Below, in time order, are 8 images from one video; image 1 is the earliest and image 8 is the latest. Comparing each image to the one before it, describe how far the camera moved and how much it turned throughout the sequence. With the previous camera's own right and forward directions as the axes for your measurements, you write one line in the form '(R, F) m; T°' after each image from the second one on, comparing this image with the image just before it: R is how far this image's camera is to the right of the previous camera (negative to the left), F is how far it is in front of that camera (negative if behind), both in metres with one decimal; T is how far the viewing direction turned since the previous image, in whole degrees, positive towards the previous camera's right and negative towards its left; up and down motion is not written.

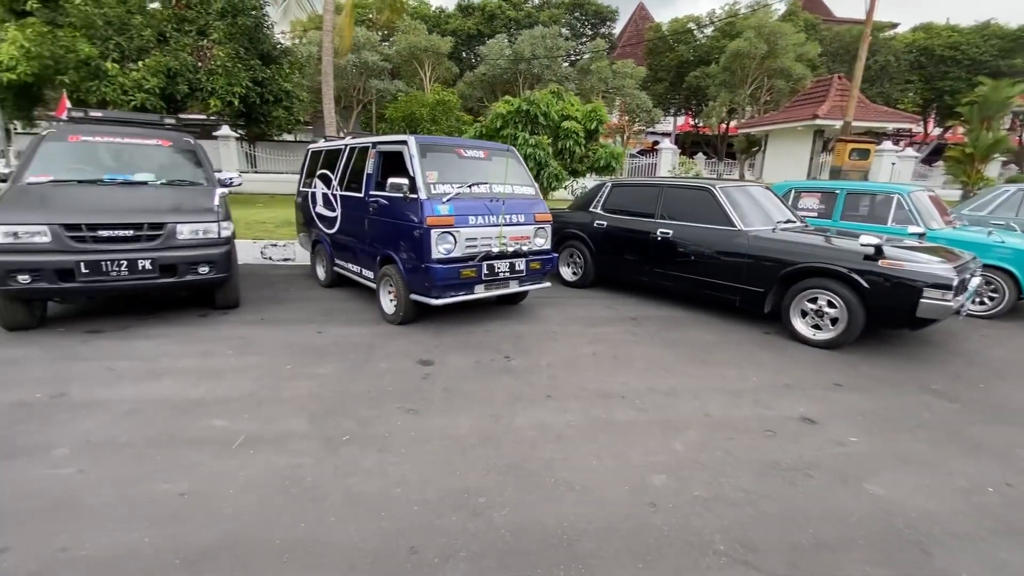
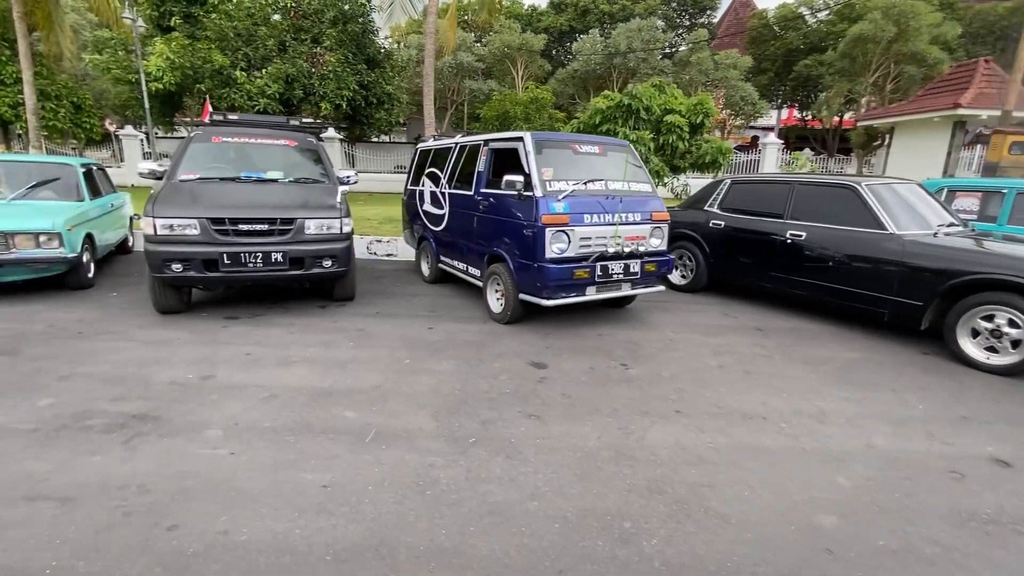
(-0.4, +0.2) m; -9°
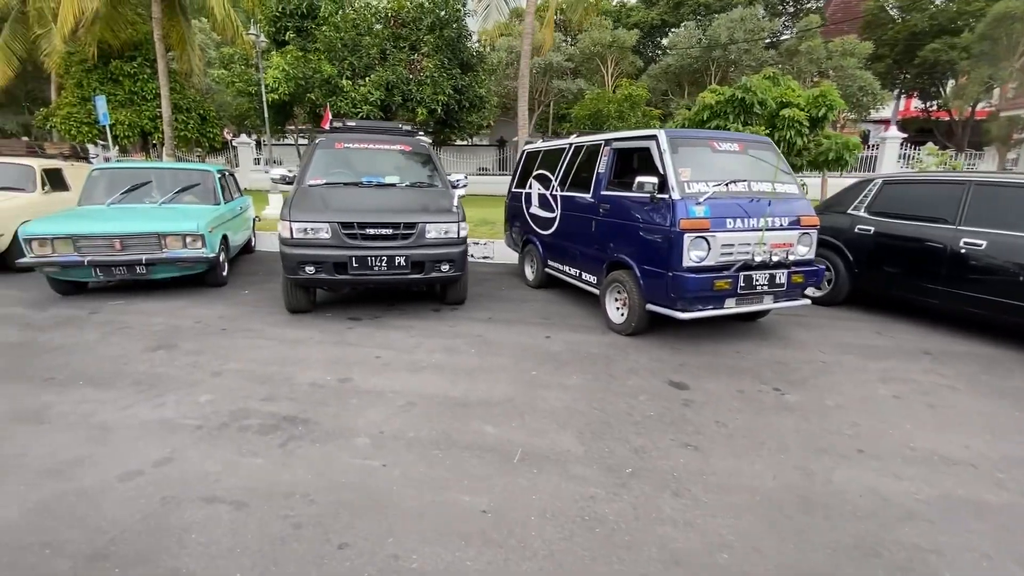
(-0.6, +0.2) m; -8°
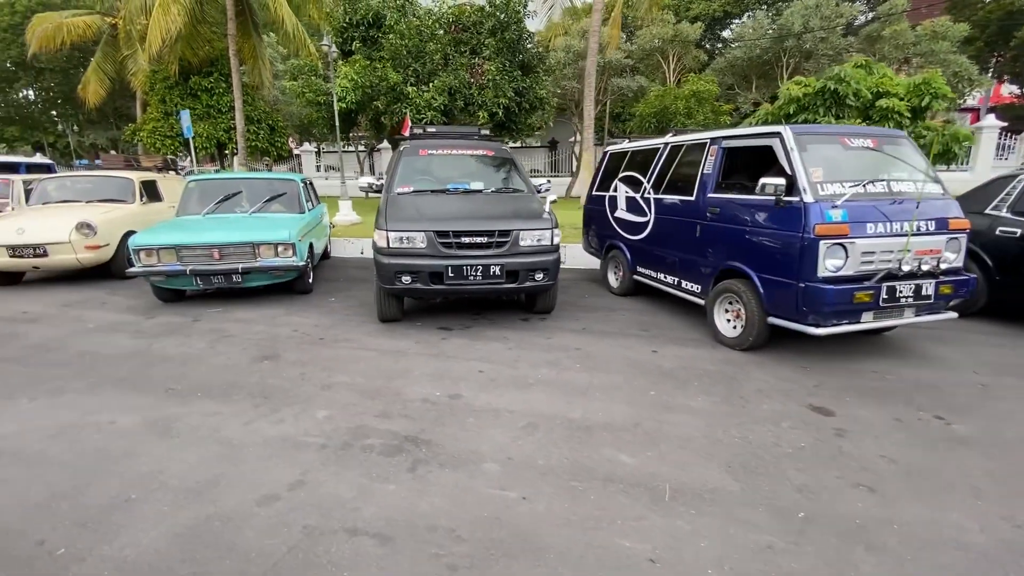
(-0.6, +0.2) m; -5°
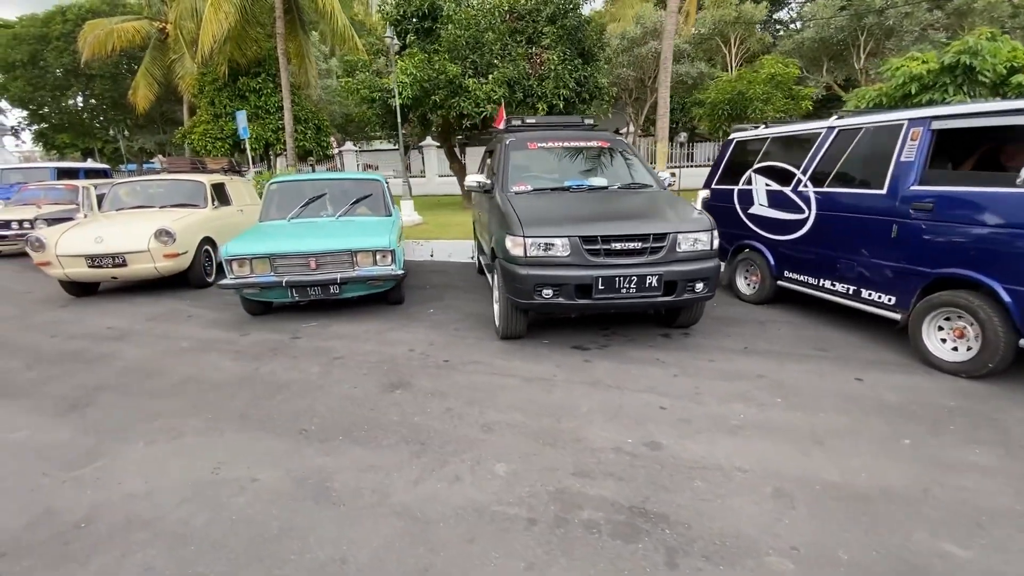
(-1.2, +0.7) m; -3°
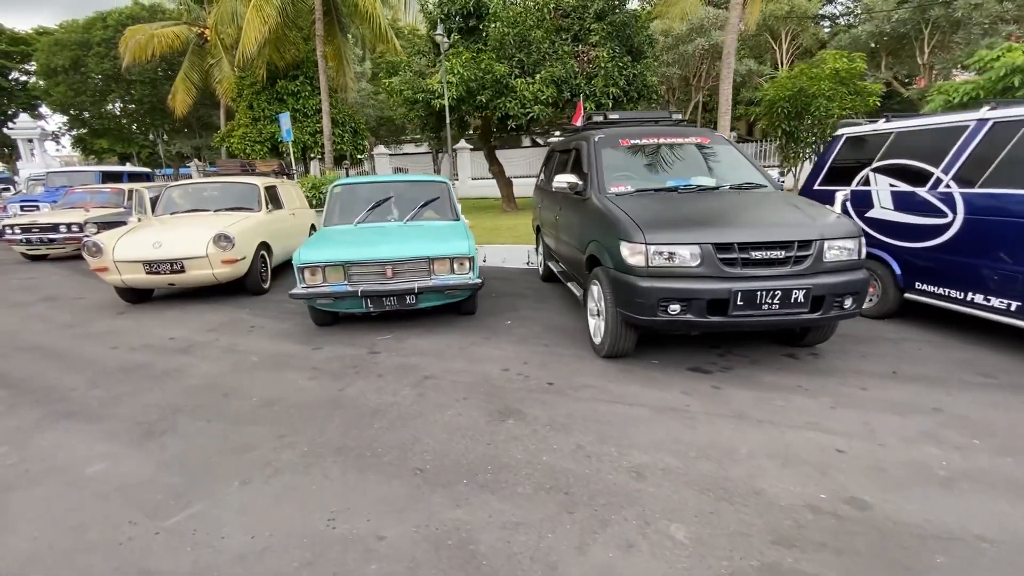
(-0.8, +0.5) m; -2°
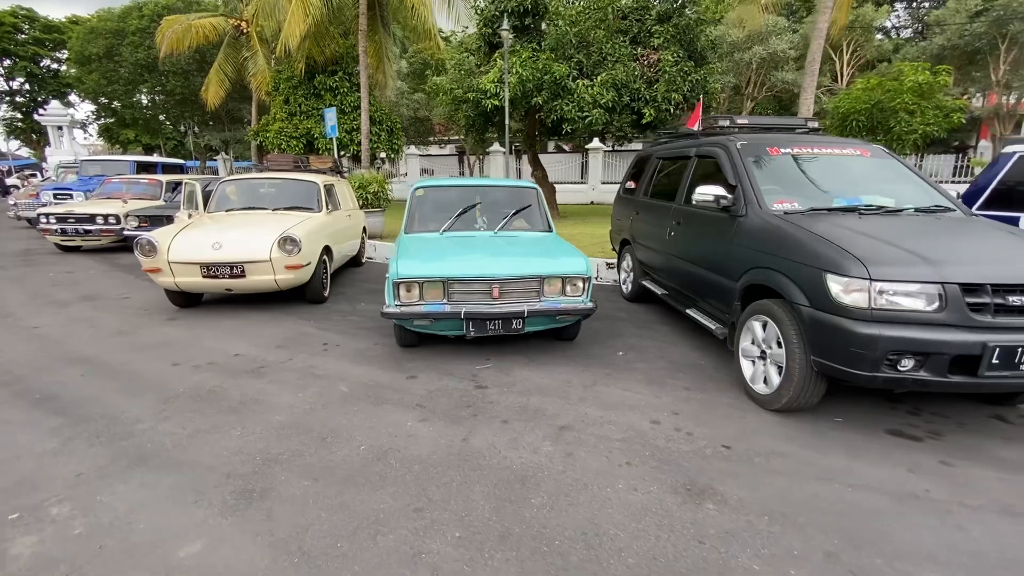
(-1.1, +0.8) m; -1°
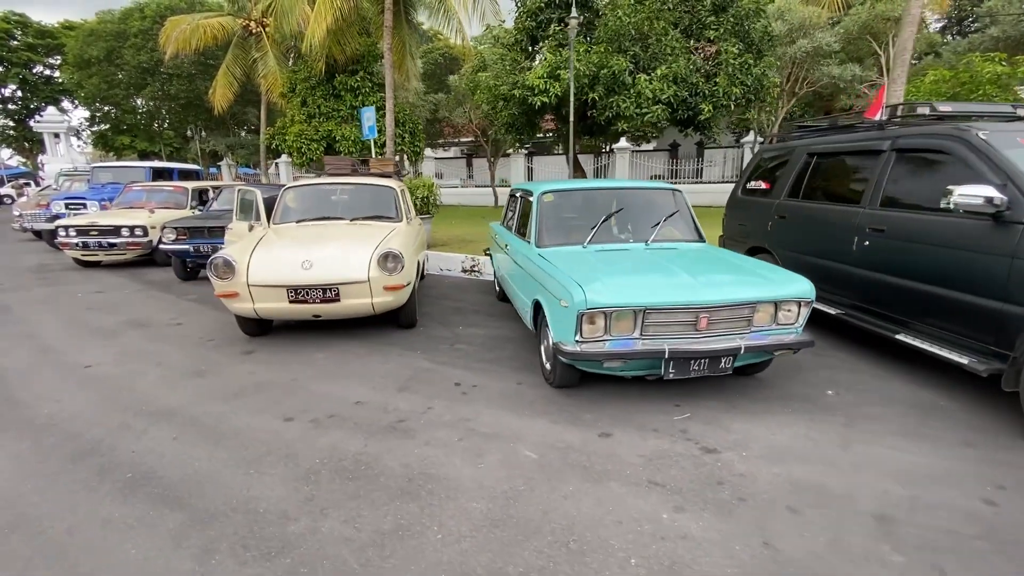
(-1.6, +1.0) m; +1°
